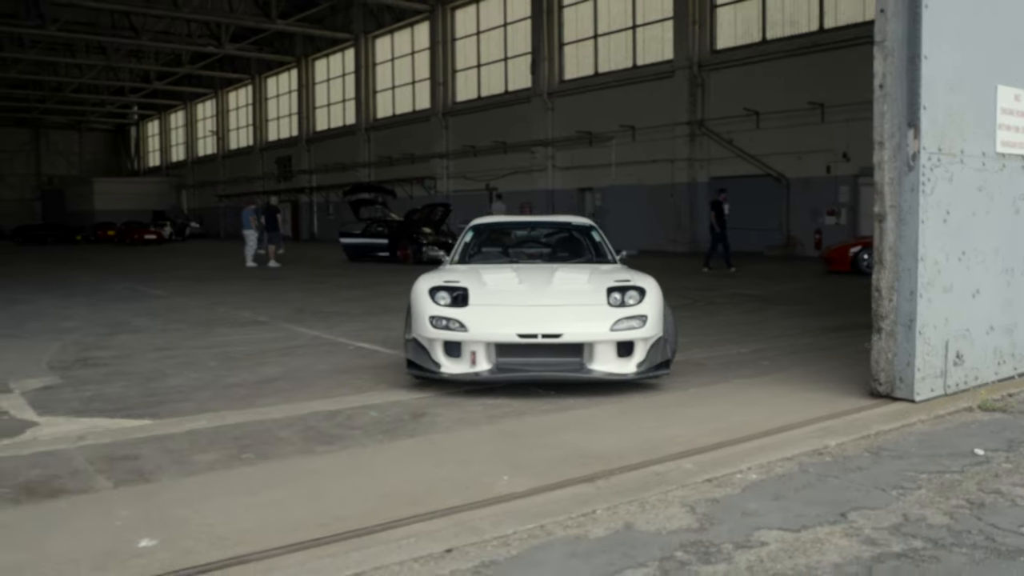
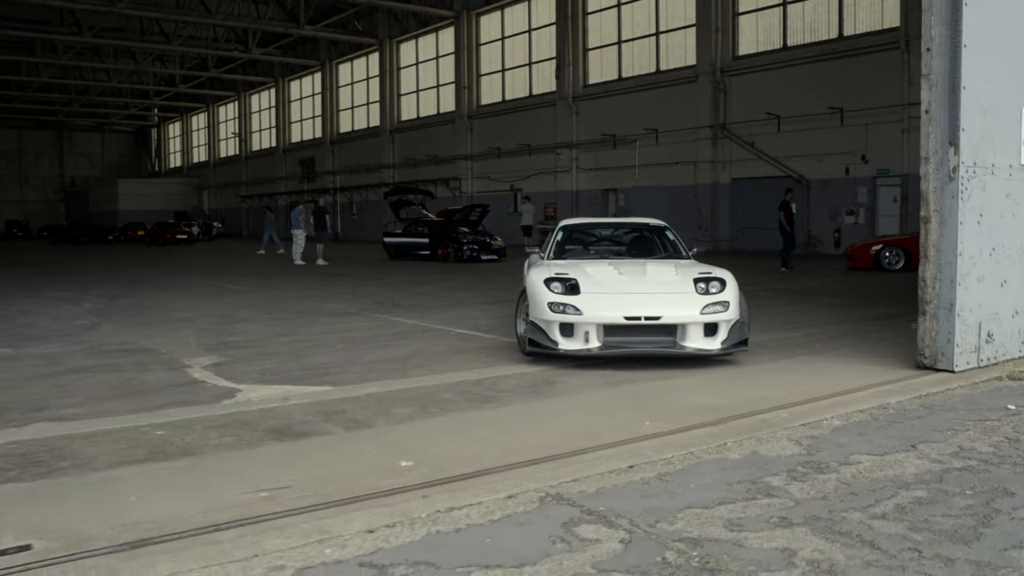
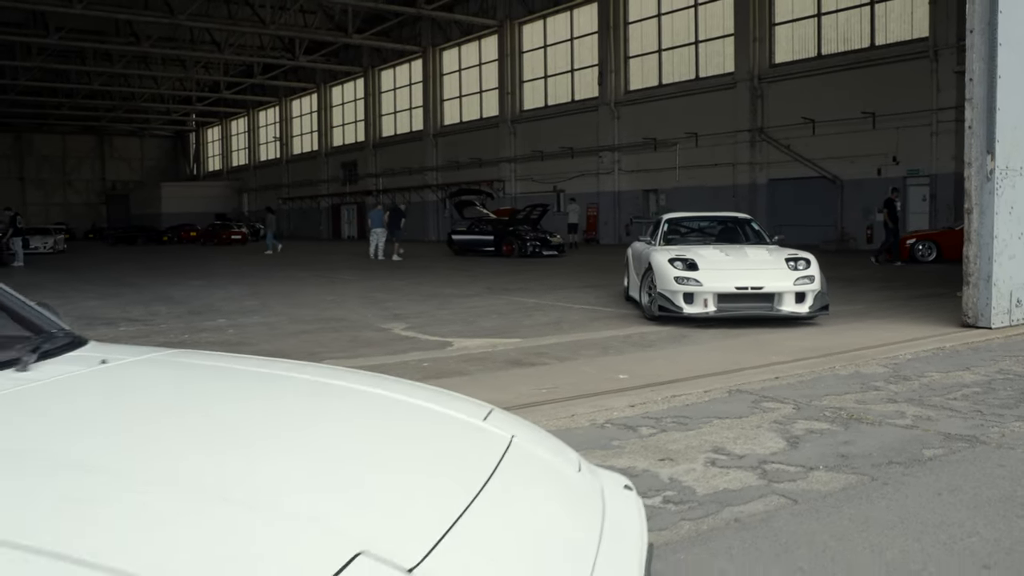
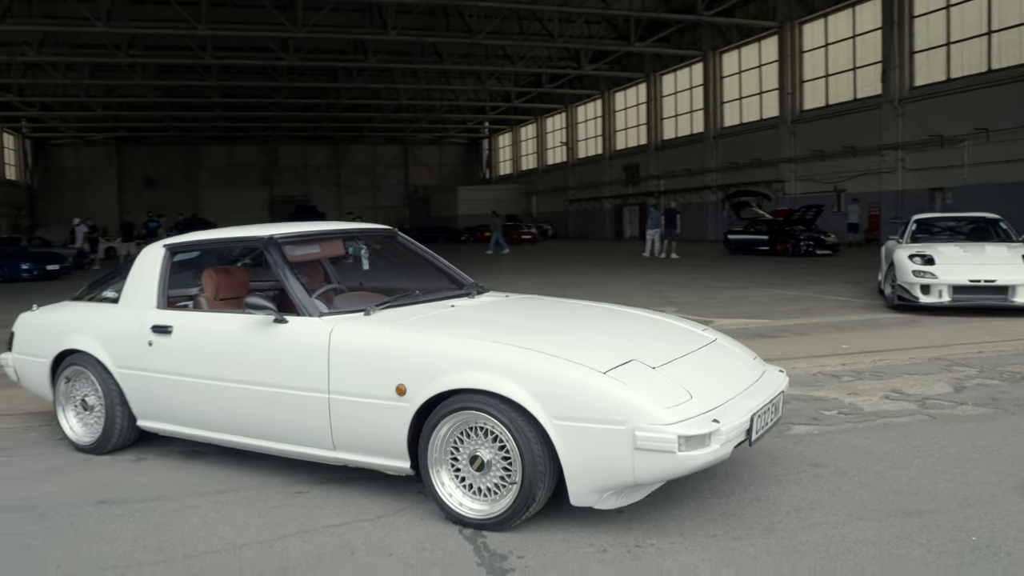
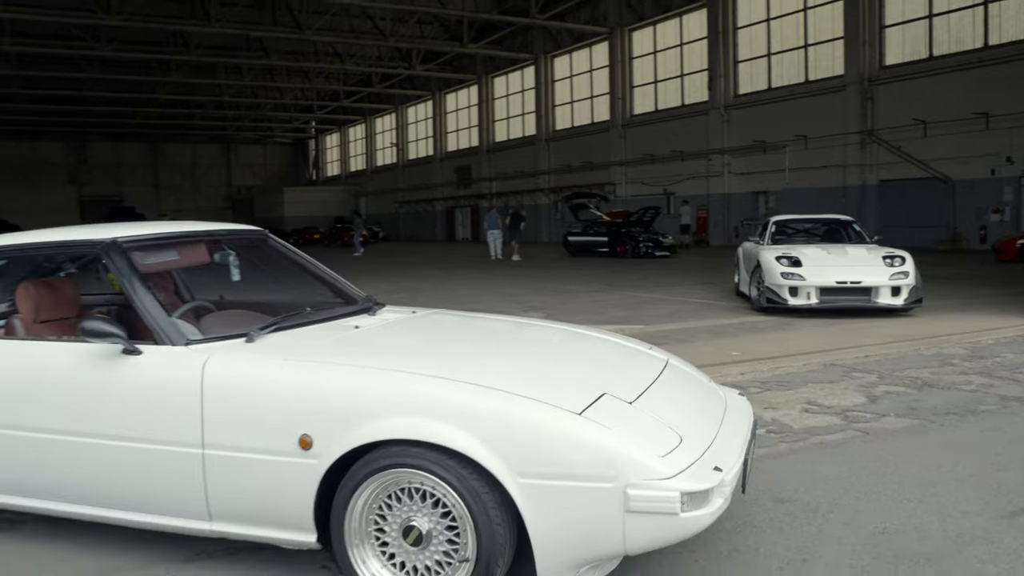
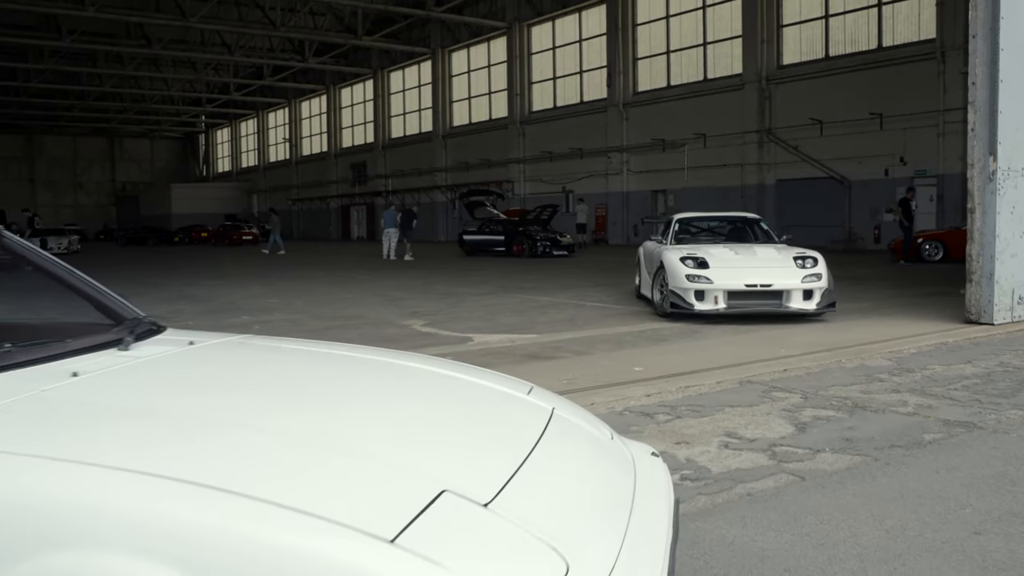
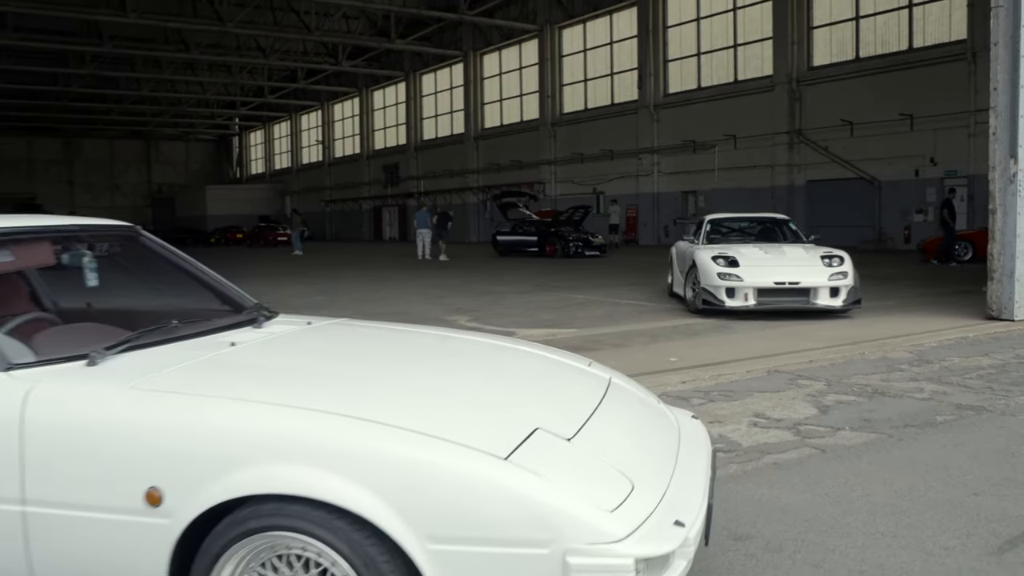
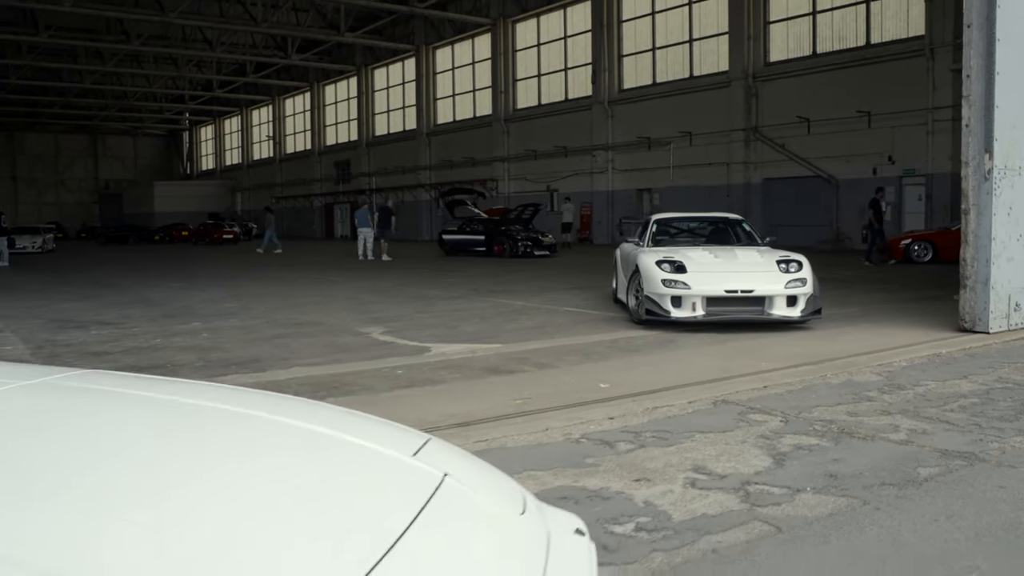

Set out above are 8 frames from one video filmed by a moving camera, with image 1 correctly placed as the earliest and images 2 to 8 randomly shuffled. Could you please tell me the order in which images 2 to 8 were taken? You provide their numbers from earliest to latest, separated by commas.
2, 8, 3, 6, 7, 5, 4
